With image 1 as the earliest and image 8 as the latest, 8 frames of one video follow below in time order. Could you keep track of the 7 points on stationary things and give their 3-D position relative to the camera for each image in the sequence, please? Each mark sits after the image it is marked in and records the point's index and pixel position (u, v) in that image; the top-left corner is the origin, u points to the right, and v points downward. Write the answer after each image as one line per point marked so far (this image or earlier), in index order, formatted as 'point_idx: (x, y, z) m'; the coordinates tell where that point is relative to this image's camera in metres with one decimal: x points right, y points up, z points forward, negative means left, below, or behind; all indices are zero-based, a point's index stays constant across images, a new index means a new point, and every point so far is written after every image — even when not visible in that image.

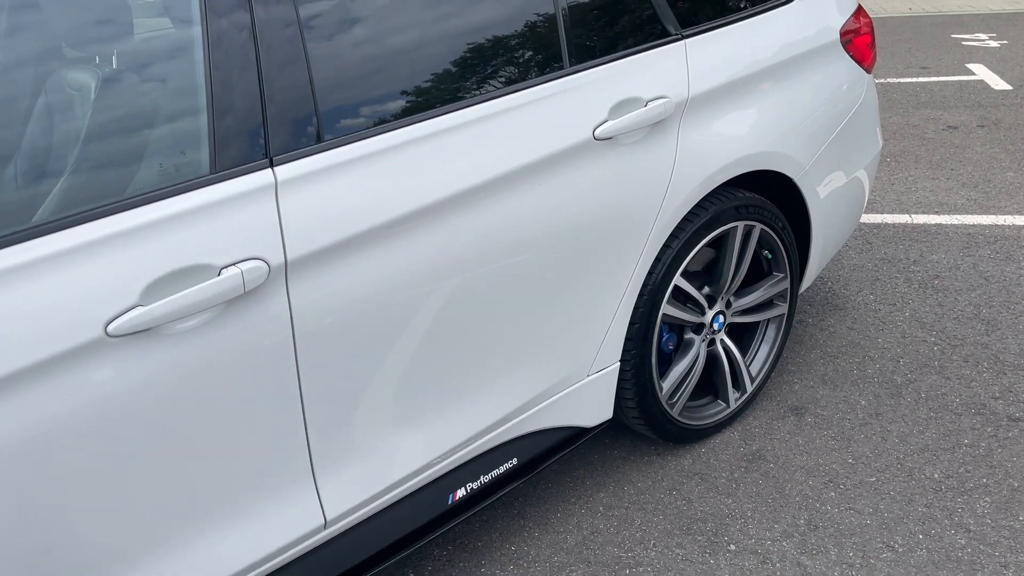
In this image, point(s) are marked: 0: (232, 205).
0: (-0.5, +0.1, +1.5) m
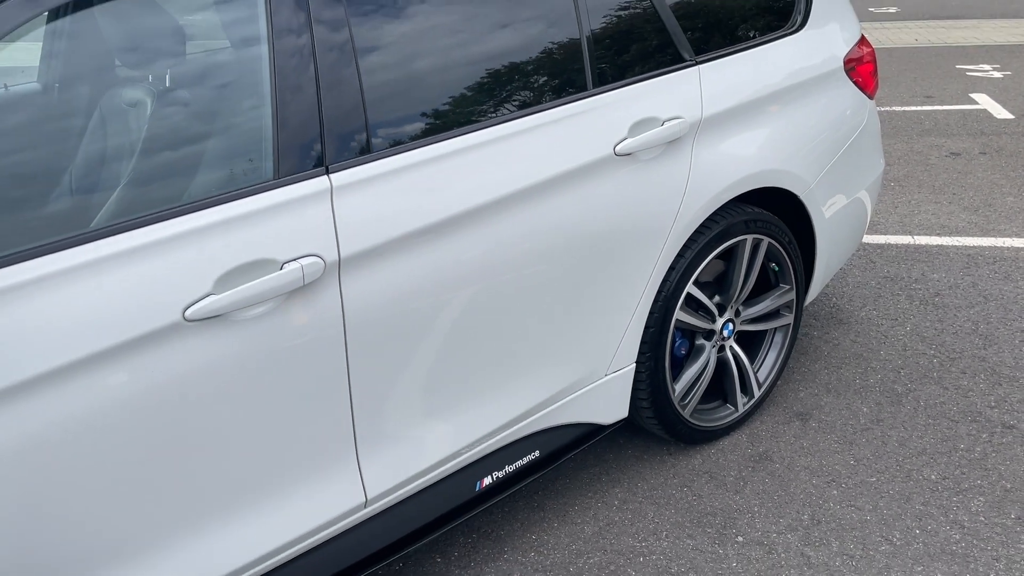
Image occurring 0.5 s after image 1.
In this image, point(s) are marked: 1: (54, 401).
0: (-0.4, +0.2, +1.7) m
1: (-0.8, -0.2, +1.5) m
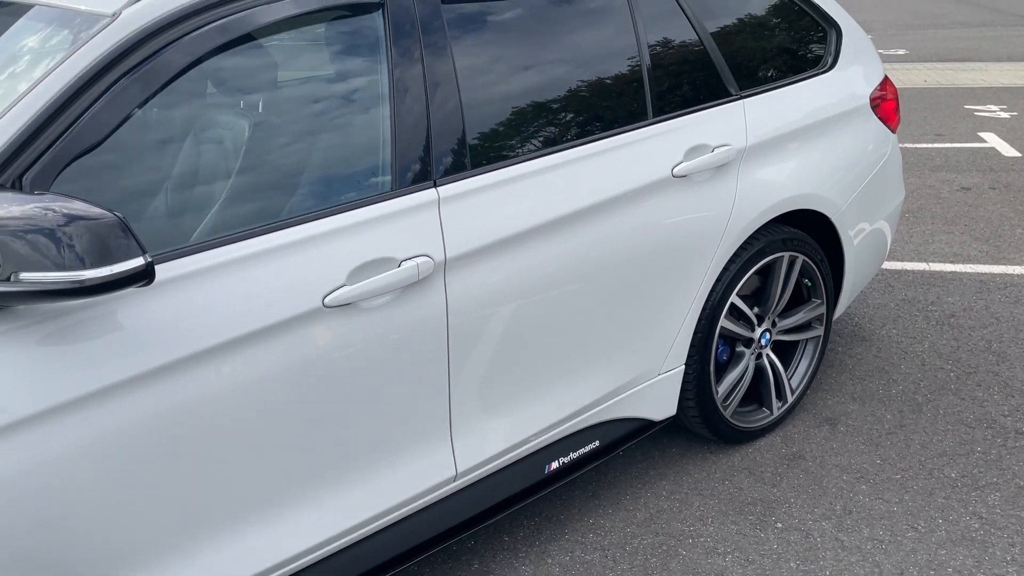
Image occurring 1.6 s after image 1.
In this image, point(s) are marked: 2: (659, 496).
0: (-0.2, +0.2, +2.0) m
1: (-0.6, -0.2, +1.7) m
2: (+0.5, -0.6, +2.7) m
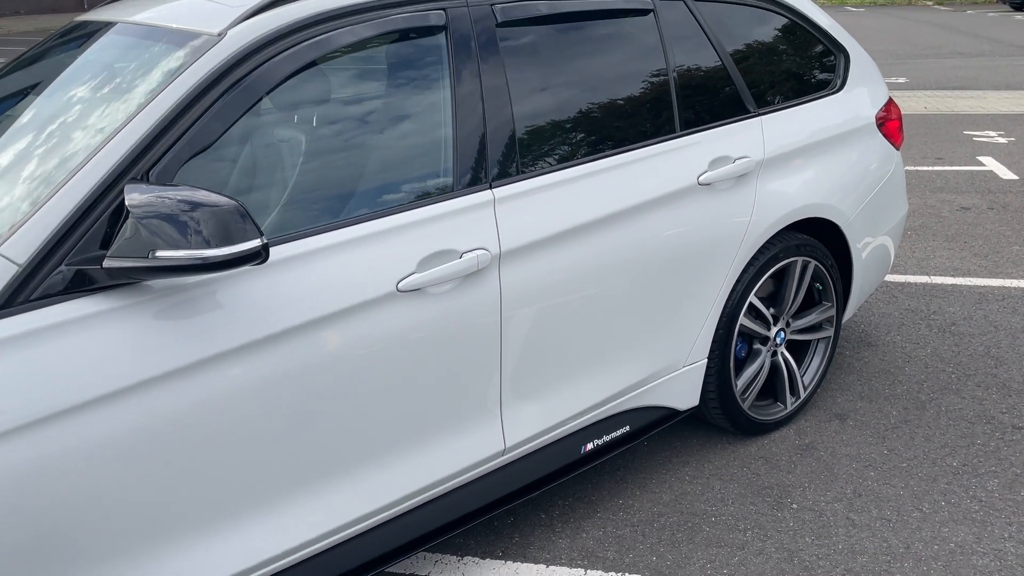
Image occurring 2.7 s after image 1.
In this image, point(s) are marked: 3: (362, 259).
0: (-0.1, +0.2, +2.2) m
1: (-0.5, -0.1, +2.0) m
2: (+0.6, -0.6, +2.9) m
3: (-0.4, +0.1, +2.1) m
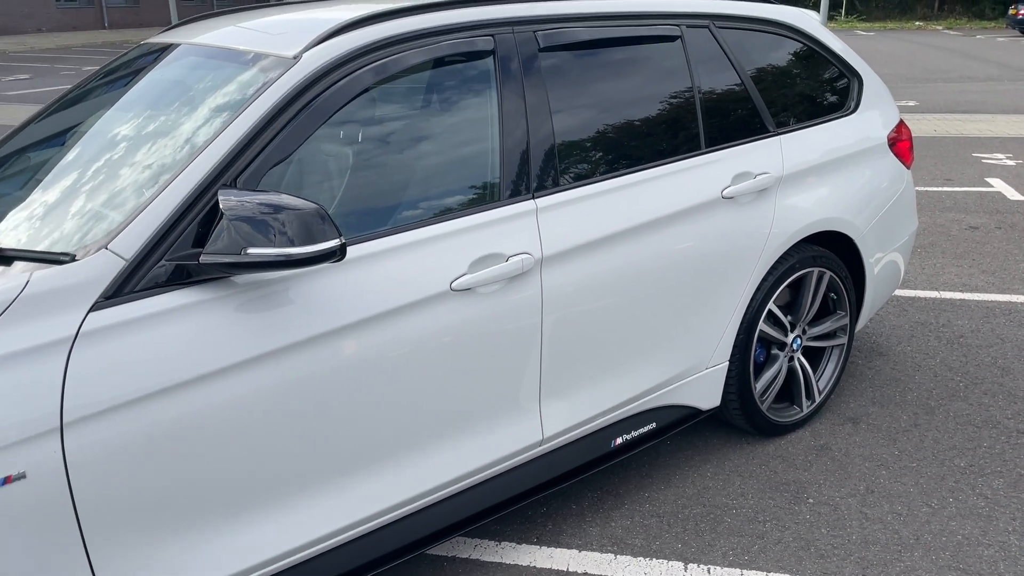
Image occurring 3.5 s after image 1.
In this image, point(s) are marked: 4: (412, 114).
0: (0.0, +0.2, +2.4) m
1: (-0.4, -0.1, +2.2) m
2: (+0.7, -0.7, +3.1) m
3: (-0.2, +0.1, +2.3) m
4: (-0.3, +0.5, +2.4) m
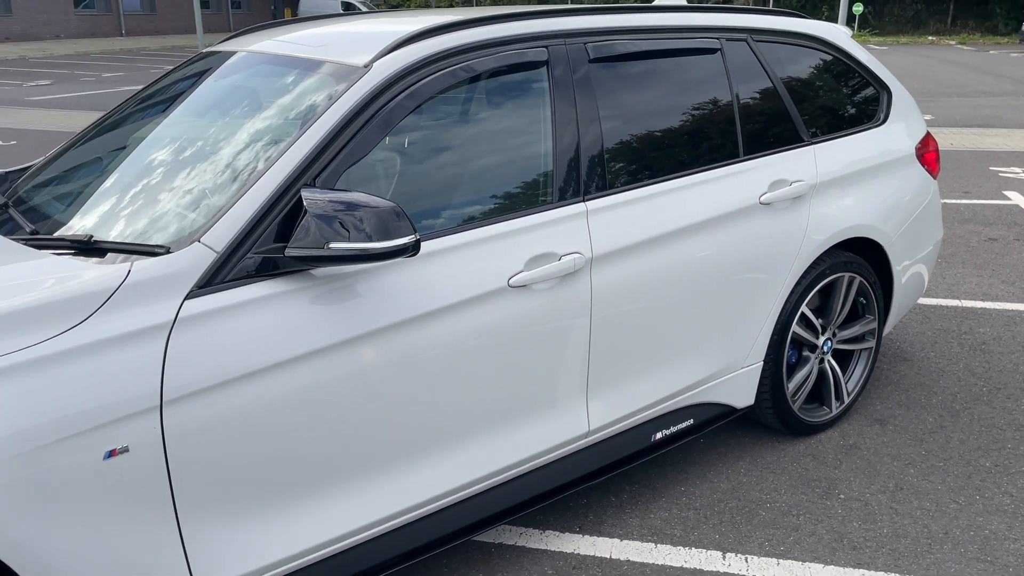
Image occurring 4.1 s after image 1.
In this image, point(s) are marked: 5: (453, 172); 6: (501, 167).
0: (+0.2, +0.2, +2.6) m
1: (-0.2, -0.1, +2.3) m
2: (+0.8, -0.7, +3.2) m
3: (-0.1, +0.1, +2.4) m
4: (-0.1, +0.5, +2.5) m
5: (-0.2, +0.3, +2.5) m
6: (0.0, +0.4, +2.5) m
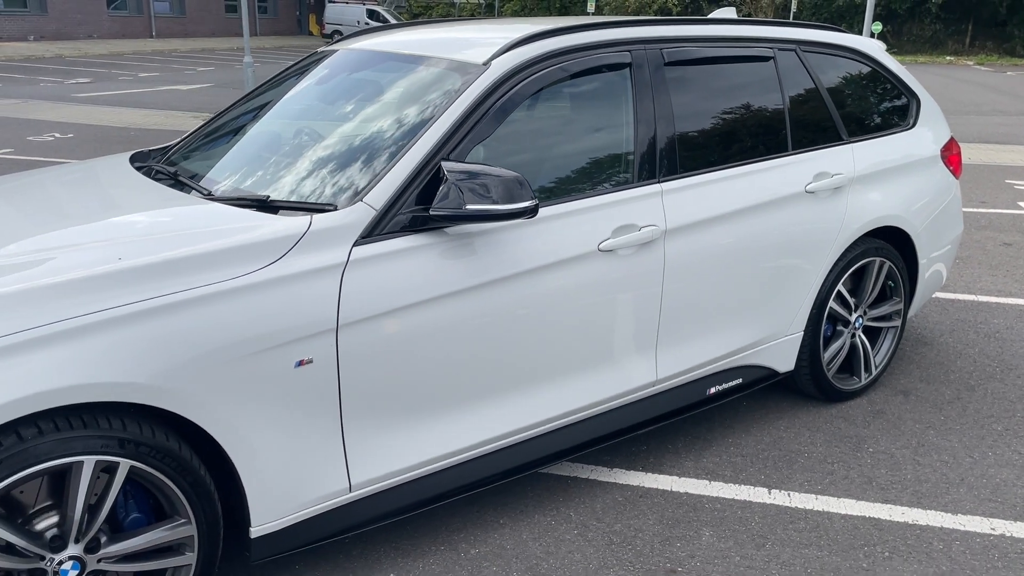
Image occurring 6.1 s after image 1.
0: (+0.5, +0.3, +3.0) m
1: (+0.1, 0.0, +2.8) m
2: (+1.1, -0.6, +3.6) m
3: (+0.2, +0.2, +2.8) m
4: (+0.2, +0.6, +3.0) m
5: (+0.1, +0.5, +2.9) m
6: (+0.3, +0.5, +3.0) m
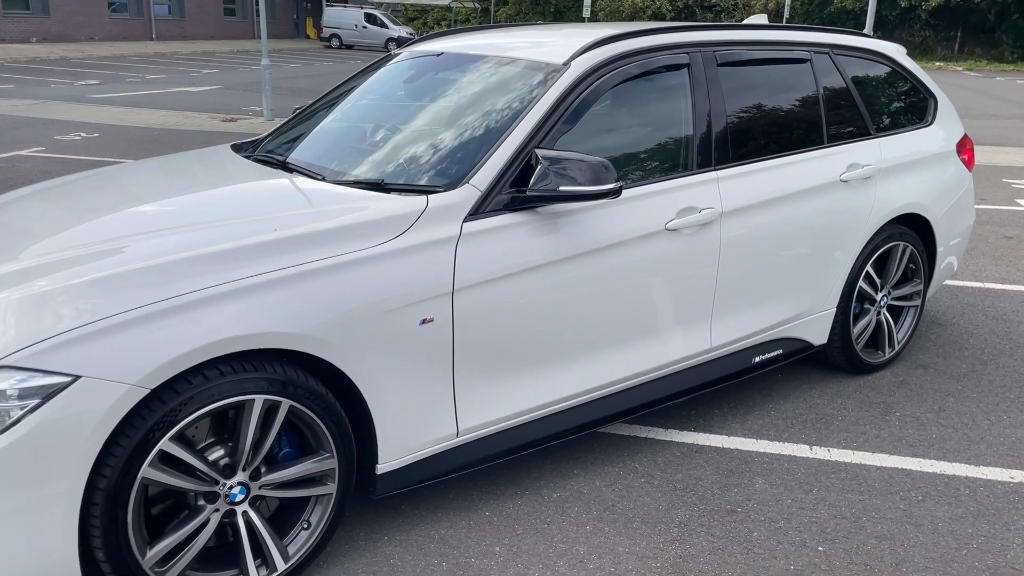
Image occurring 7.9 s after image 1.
0: (+0.7, +0.4, +3.4) m
1: (+0.4, +0.1, +3.1) m
2: (+1.4, -0.5, +4.0) m
3: (+0.5, +0.3, +3.2) m
4: (+0.5, +0.7, +3.3) m
5: (+0.4, +0.5, +3.3) m
6: (+0.6, +0.6, +3.4) m
